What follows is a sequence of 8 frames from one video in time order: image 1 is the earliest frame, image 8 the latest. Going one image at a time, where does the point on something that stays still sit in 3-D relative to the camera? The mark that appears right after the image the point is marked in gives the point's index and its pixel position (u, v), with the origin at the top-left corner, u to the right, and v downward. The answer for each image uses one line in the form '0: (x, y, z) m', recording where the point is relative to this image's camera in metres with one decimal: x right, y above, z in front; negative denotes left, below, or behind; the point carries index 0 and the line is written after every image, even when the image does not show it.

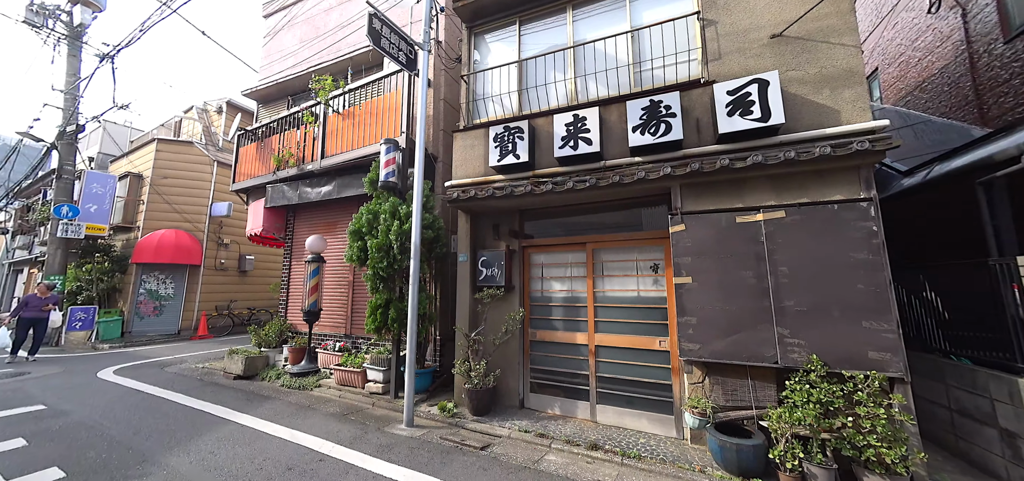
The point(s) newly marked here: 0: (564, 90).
0: (+0.7, +2.2, +5.4) m
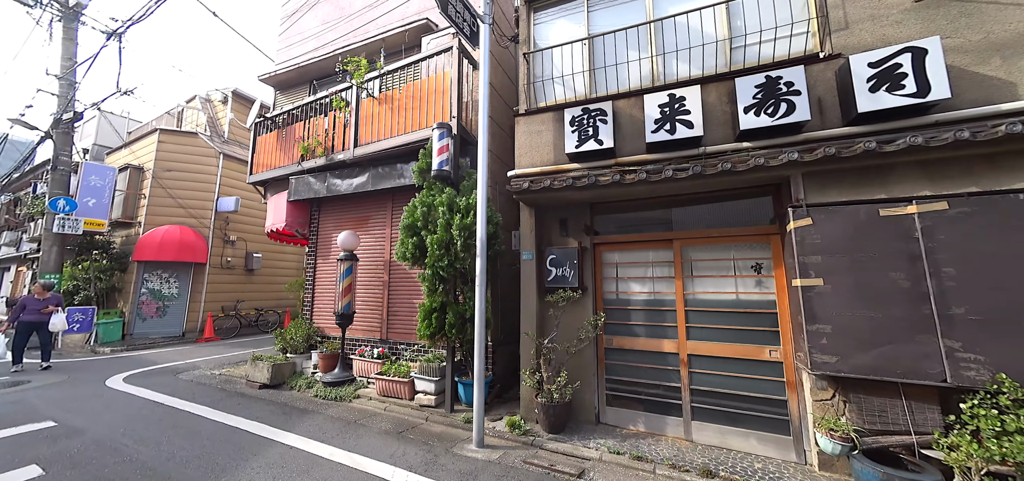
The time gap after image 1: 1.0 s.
0: (+1.7, +2.2, +4.8) m
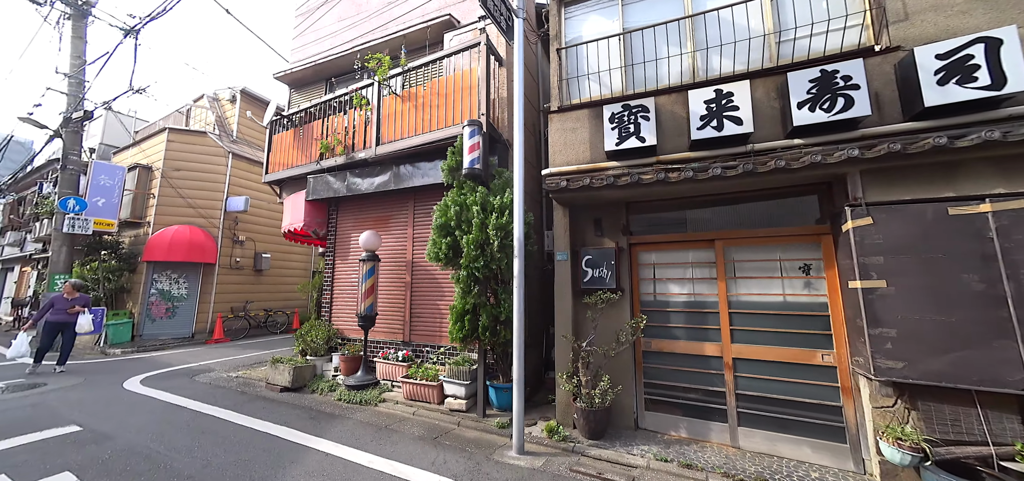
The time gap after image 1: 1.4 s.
0: (+2.2, +2.2, +4.7) m
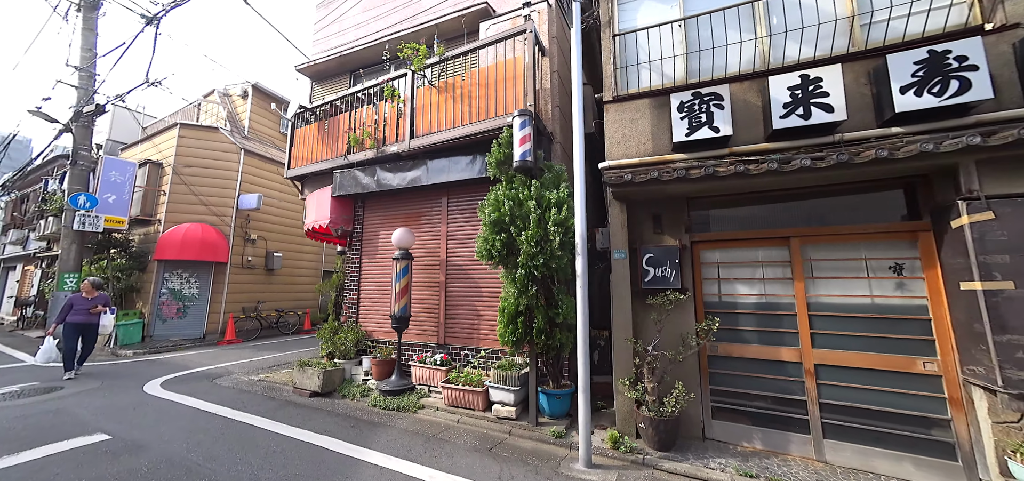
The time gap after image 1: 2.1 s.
0: (+2.9, +2.2, +4.4) m
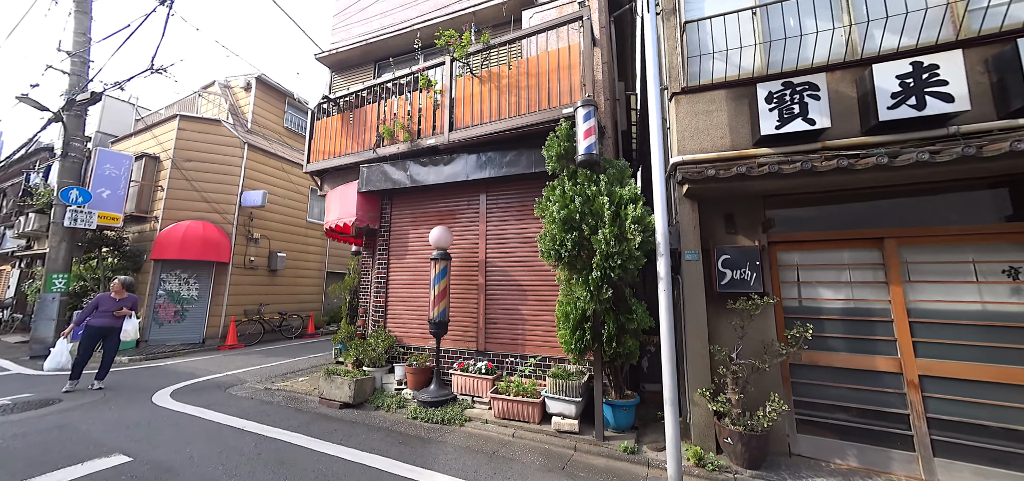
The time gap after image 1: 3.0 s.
0: (+3.7, +2.2, +4.1) m
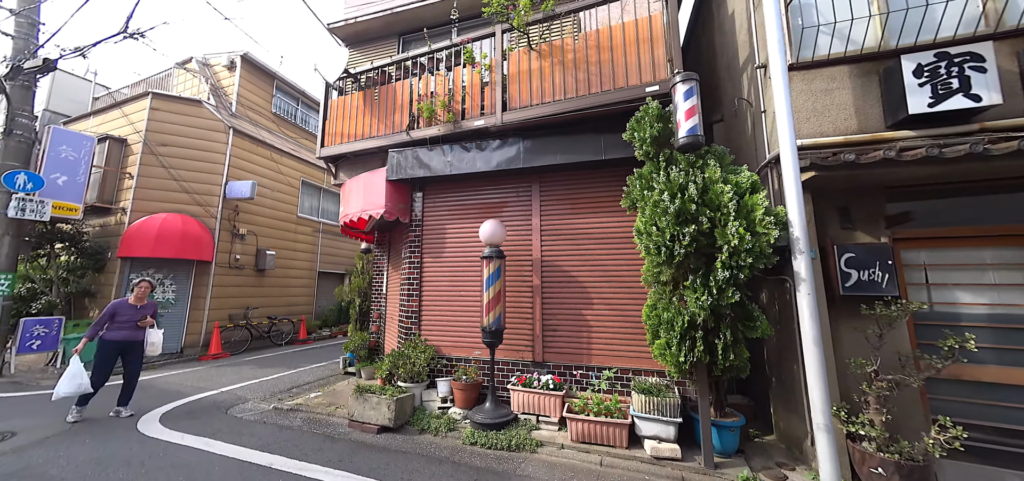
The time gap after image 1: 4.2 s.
0: (+4.6, +2.3, +3.7) m
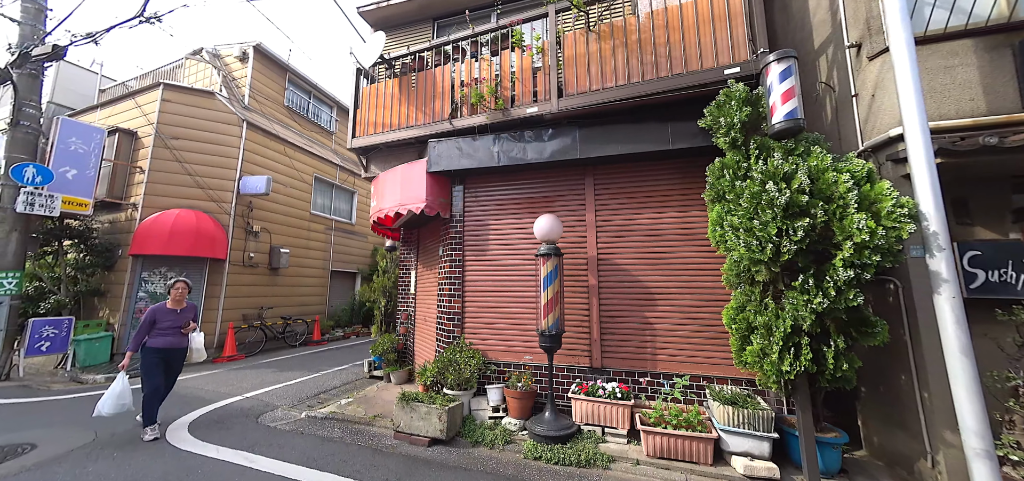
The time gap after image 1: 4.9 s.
0: (+5.4, +2.3, +3.3) m
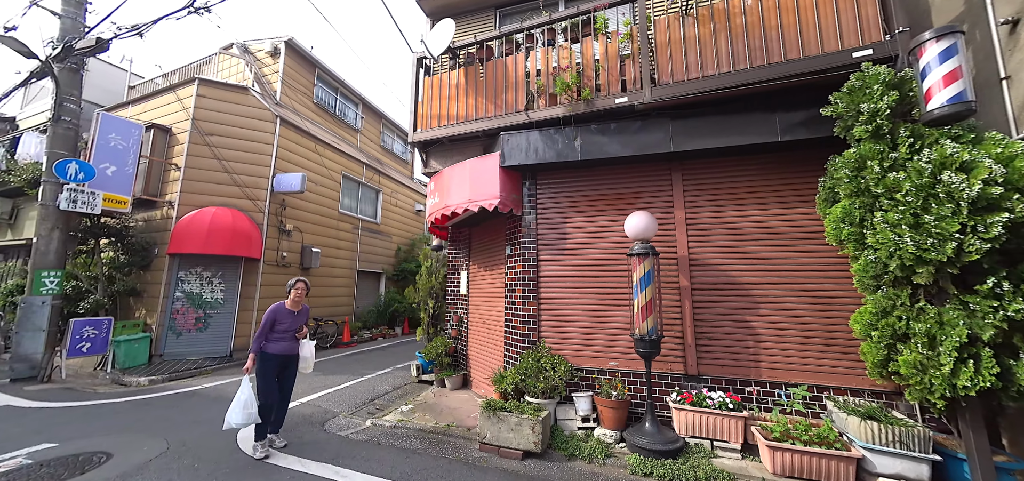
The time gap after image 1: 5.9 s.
0: (+6.5, +2.3, +3.0) m
